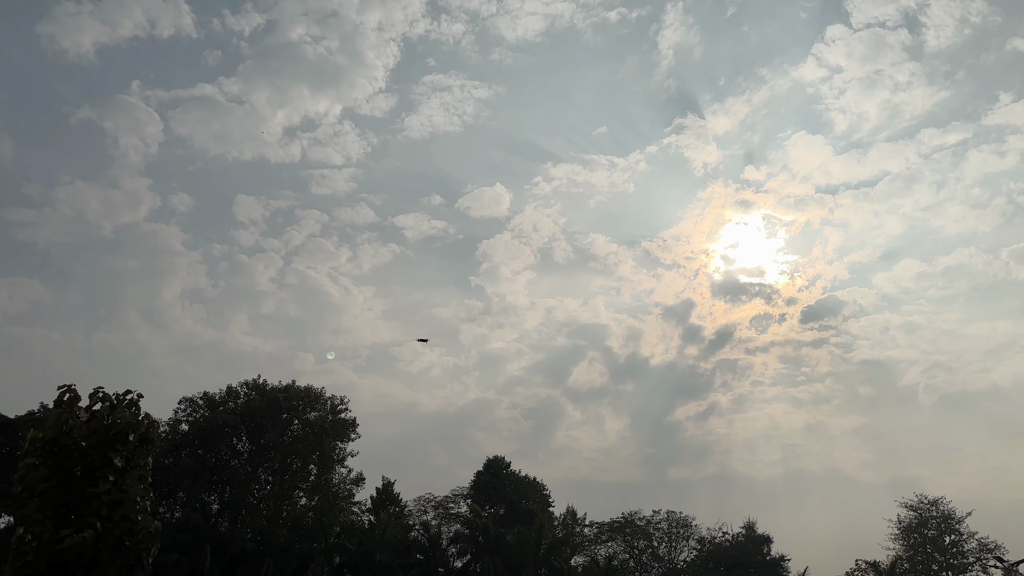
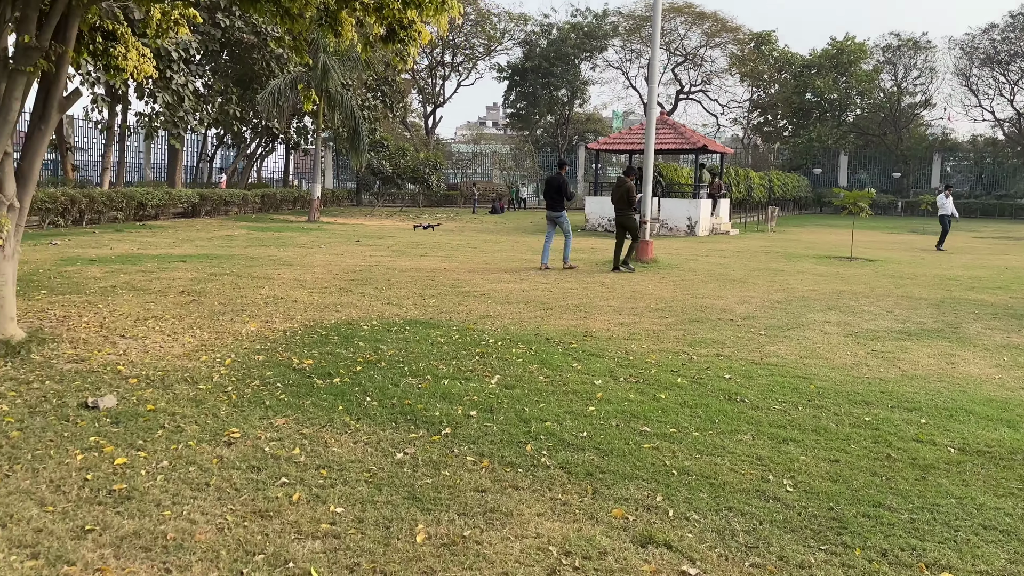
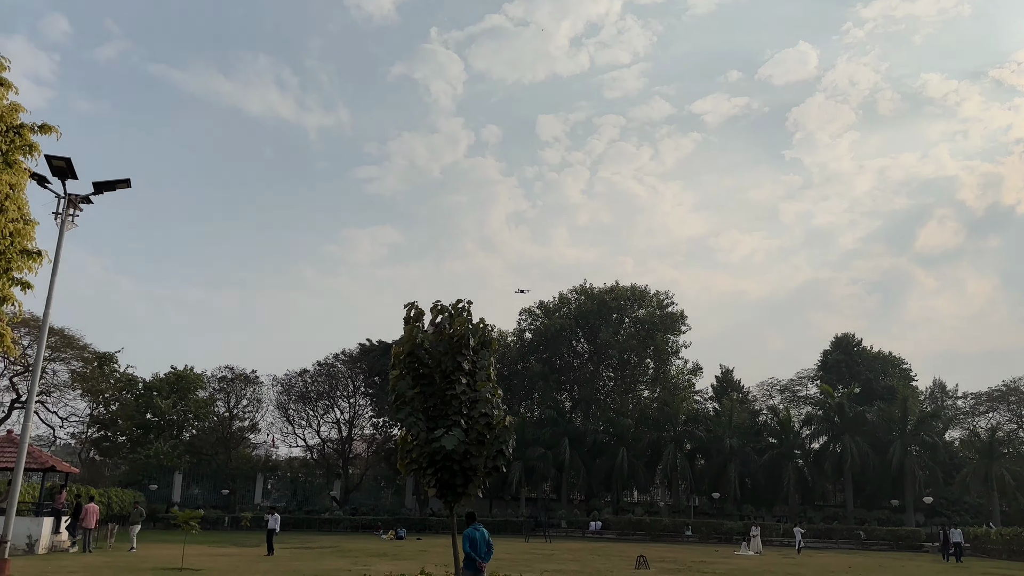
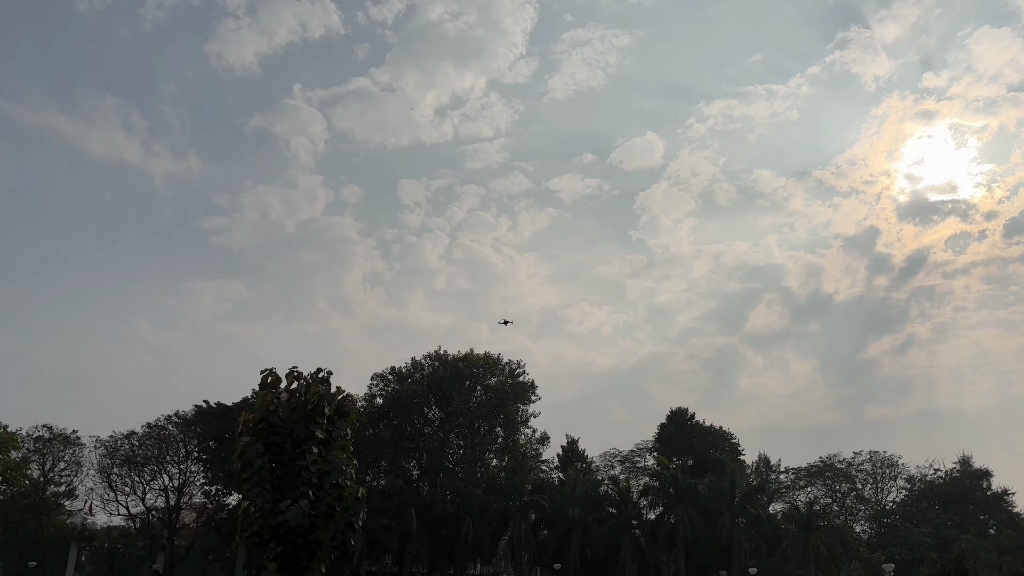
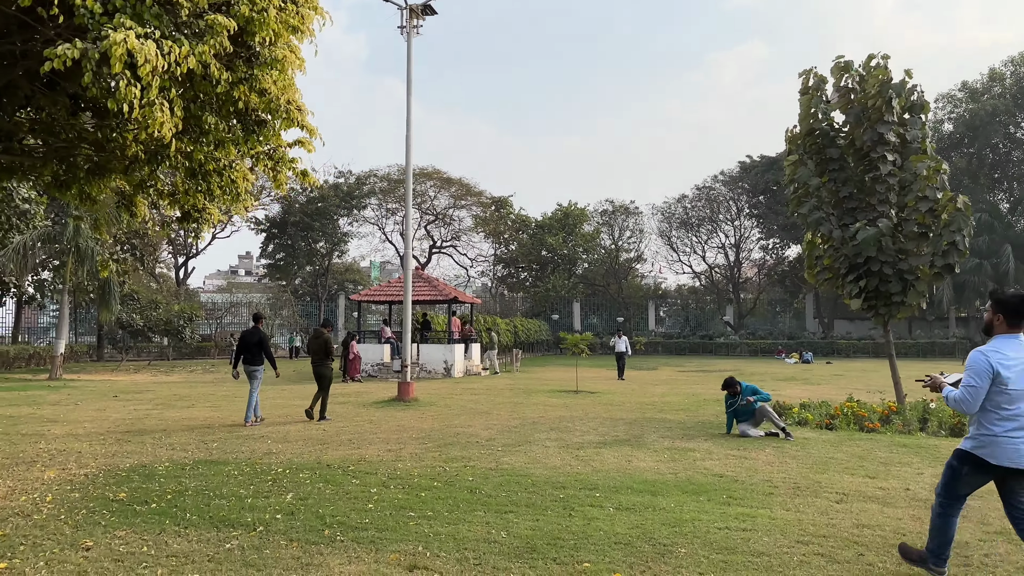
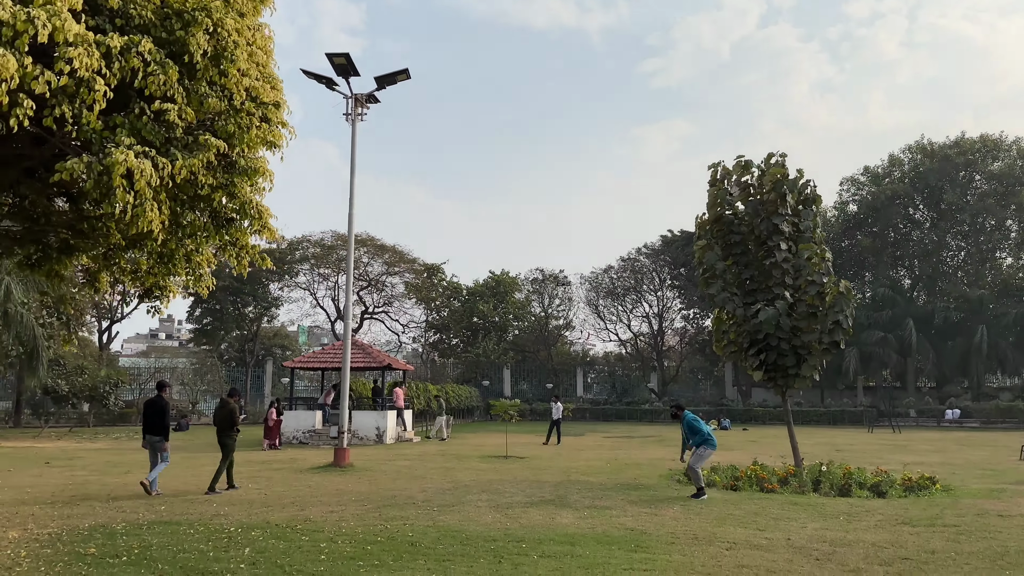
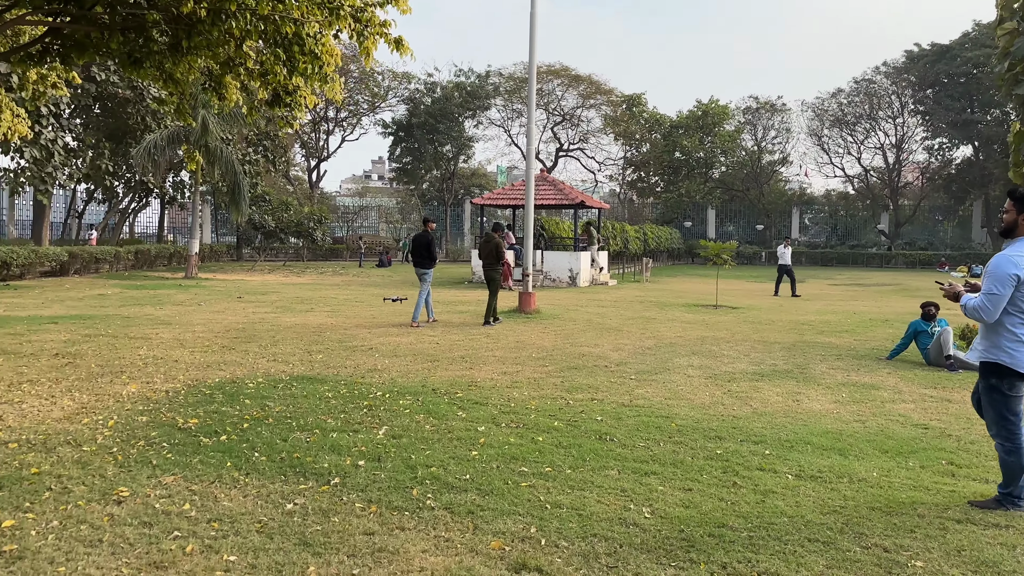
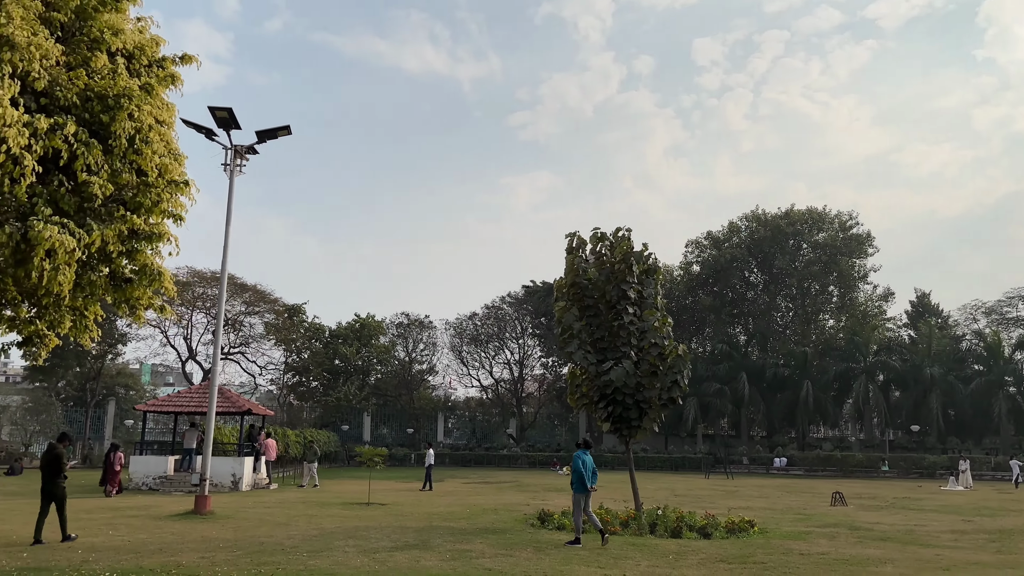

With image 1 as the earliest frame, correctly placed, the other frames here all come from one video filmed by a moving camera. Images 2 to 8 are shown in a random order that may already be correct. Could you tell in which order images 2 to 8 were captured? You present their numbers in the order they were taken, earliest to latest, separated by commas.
4, 3, 8, 6, 5, 7, 2
